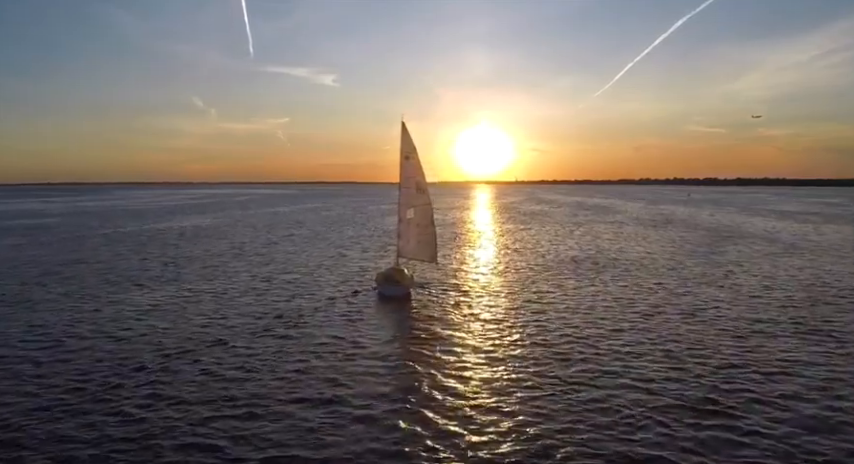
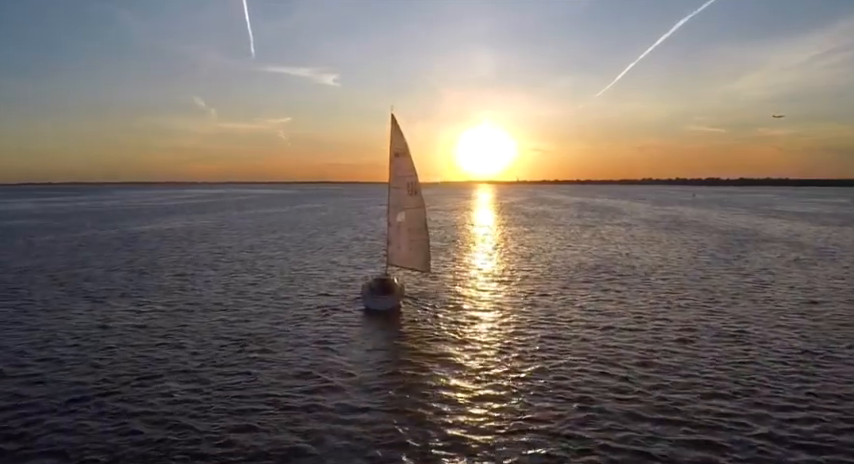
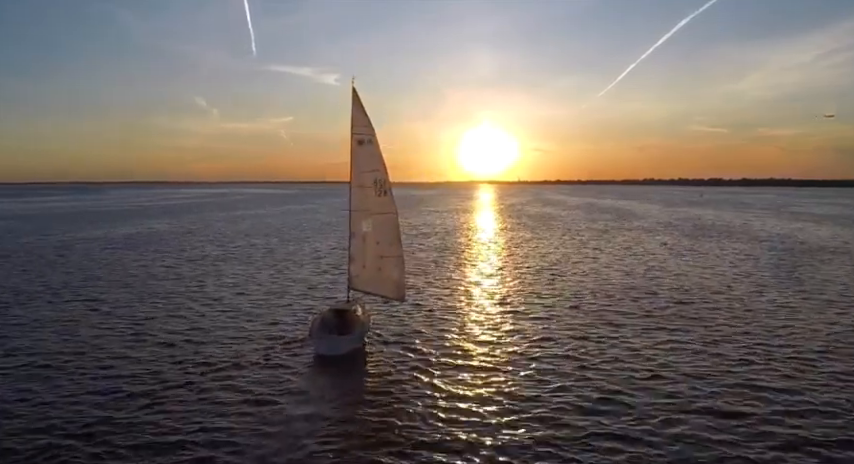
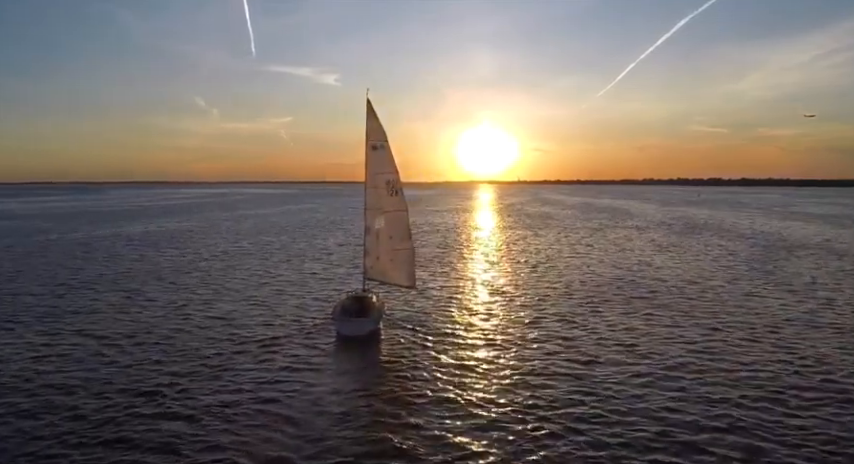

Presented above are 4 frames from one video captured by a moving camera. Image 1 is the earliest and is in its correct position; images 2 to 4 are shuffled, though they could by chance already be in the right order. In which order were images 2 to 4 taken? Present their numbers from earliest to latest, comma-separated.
2, 4, 3
